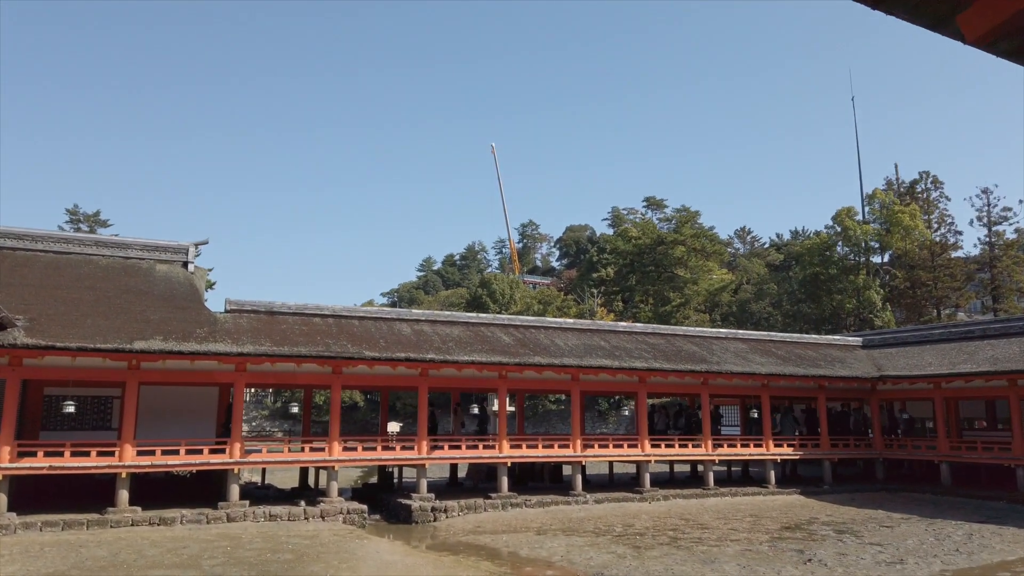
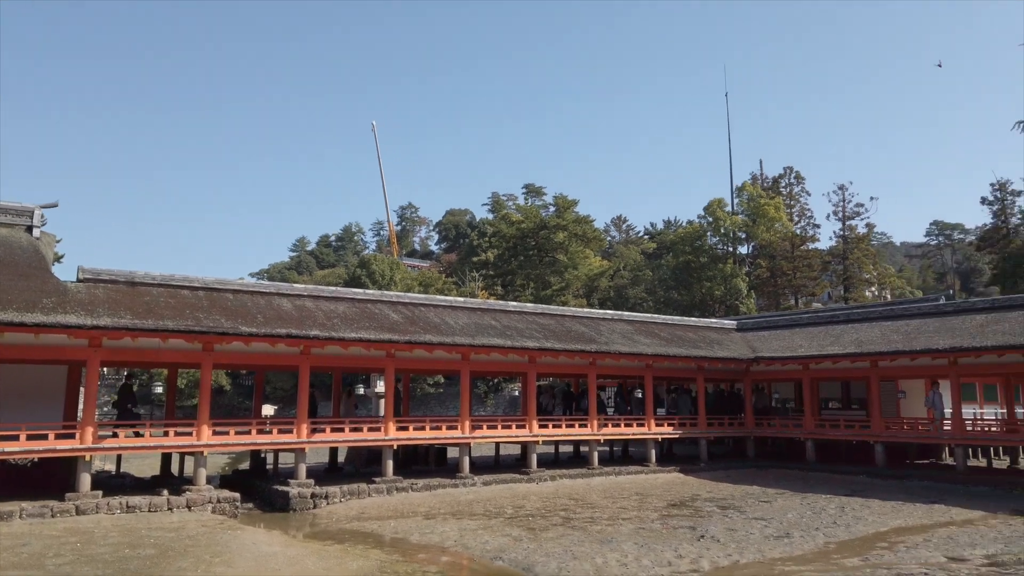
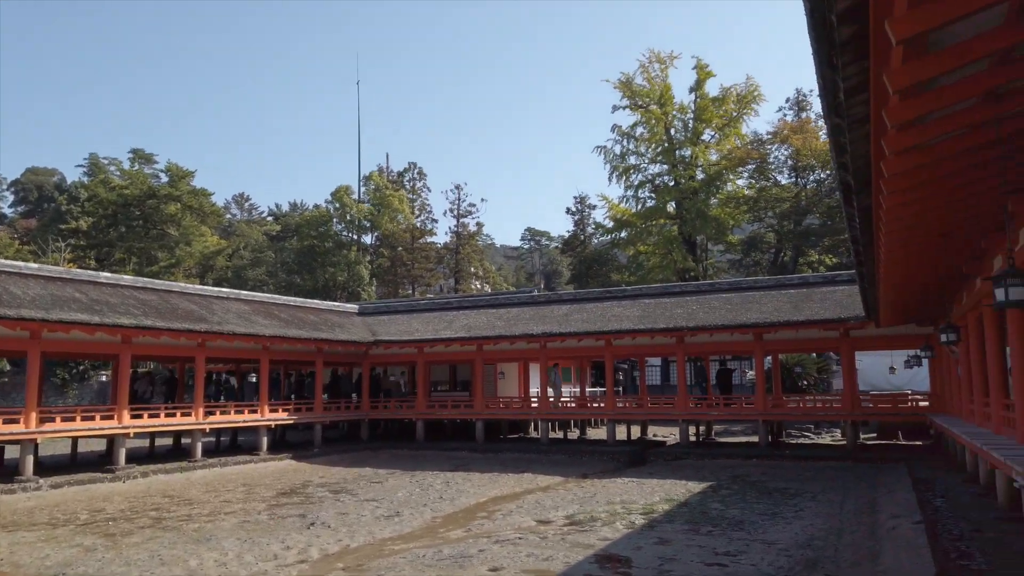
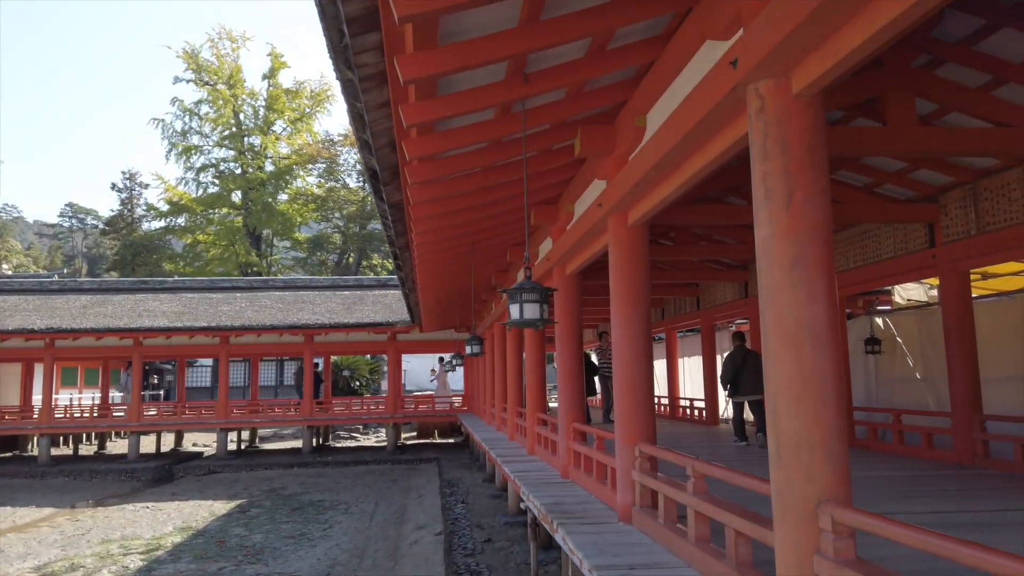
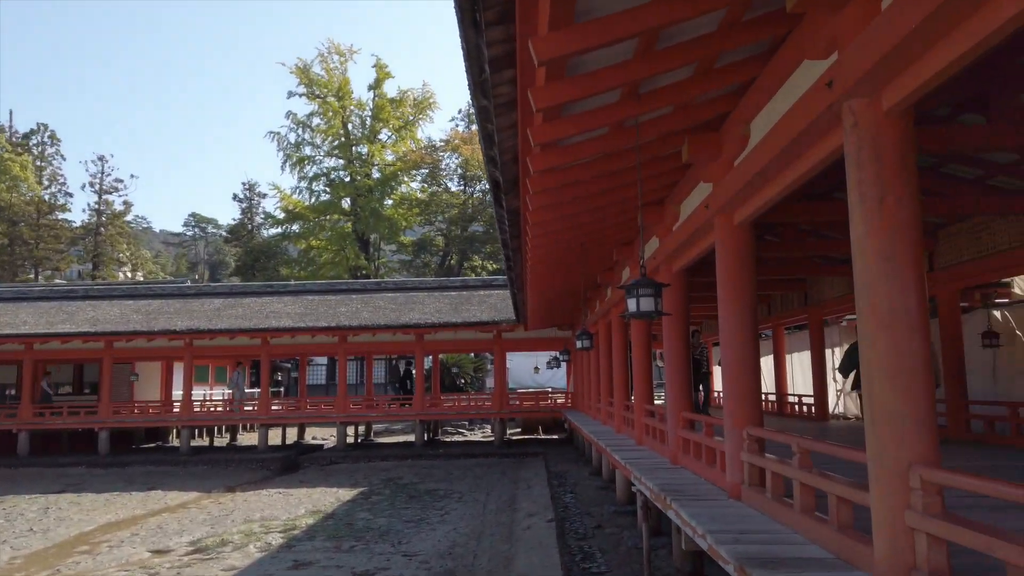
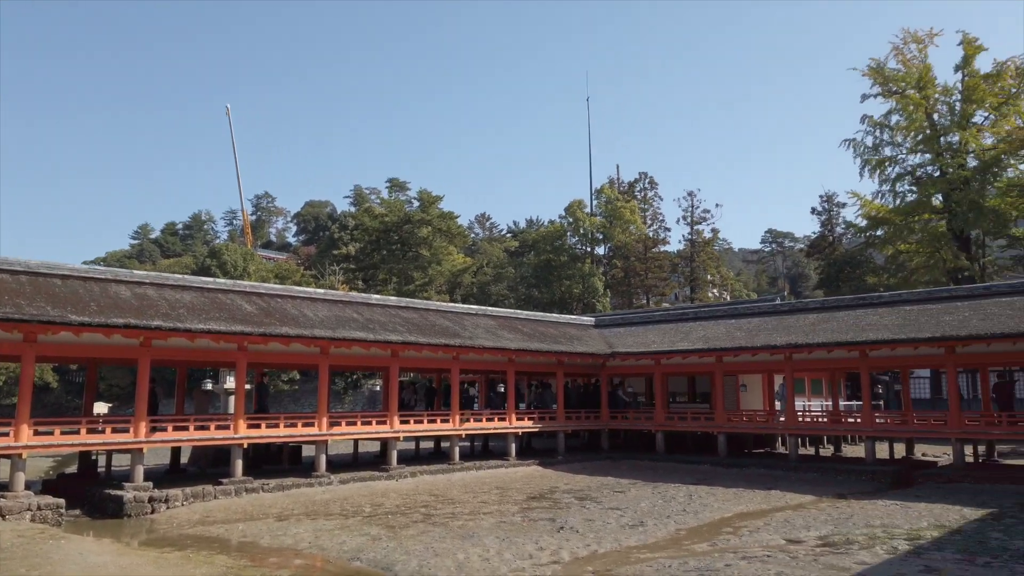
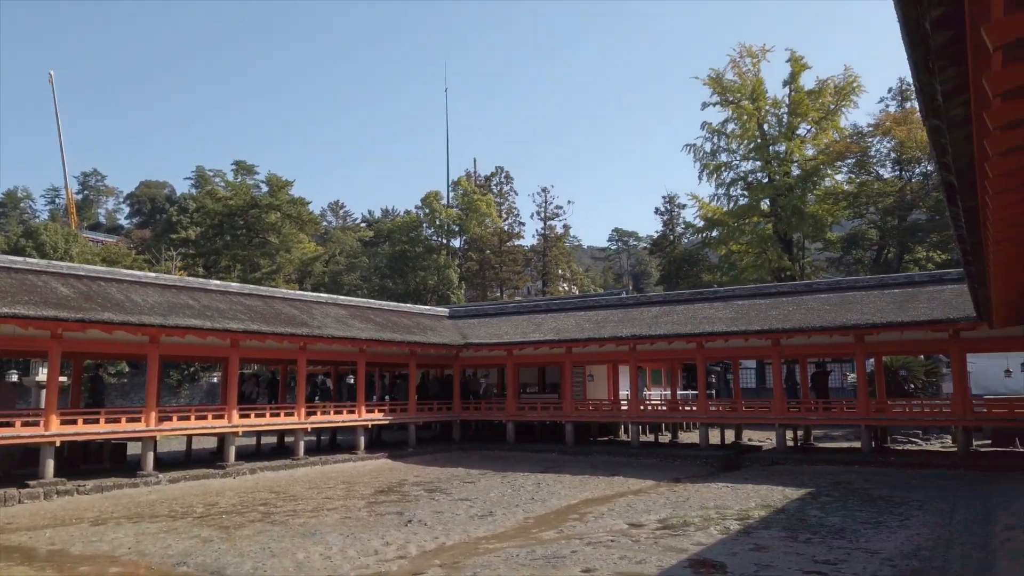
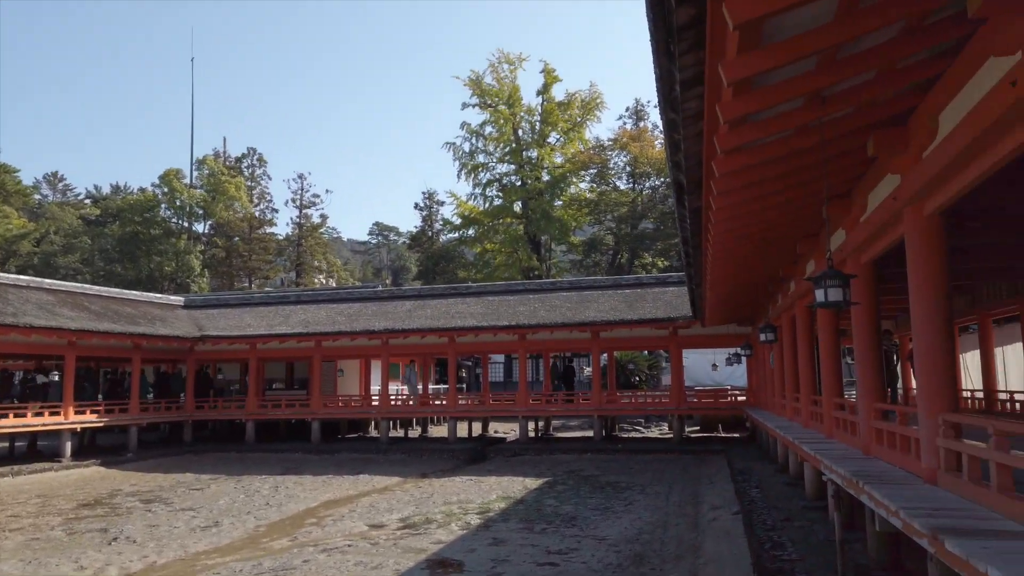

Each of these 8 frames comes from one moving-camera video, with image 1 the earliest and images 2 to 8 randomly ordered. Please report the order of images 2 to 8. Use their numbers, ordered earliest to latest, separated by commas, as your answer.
2, 6, 7, 3, 8, 5, 4
